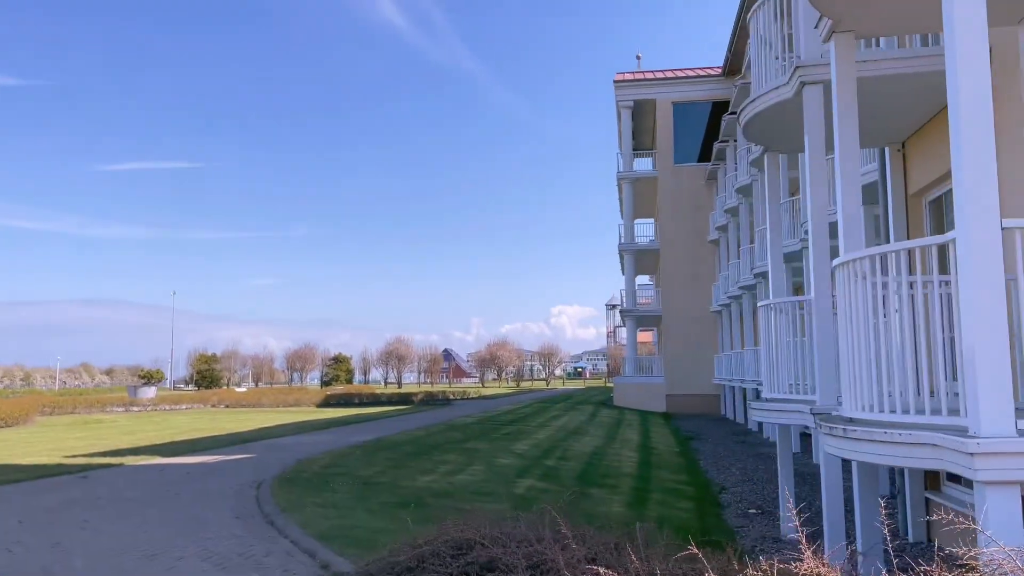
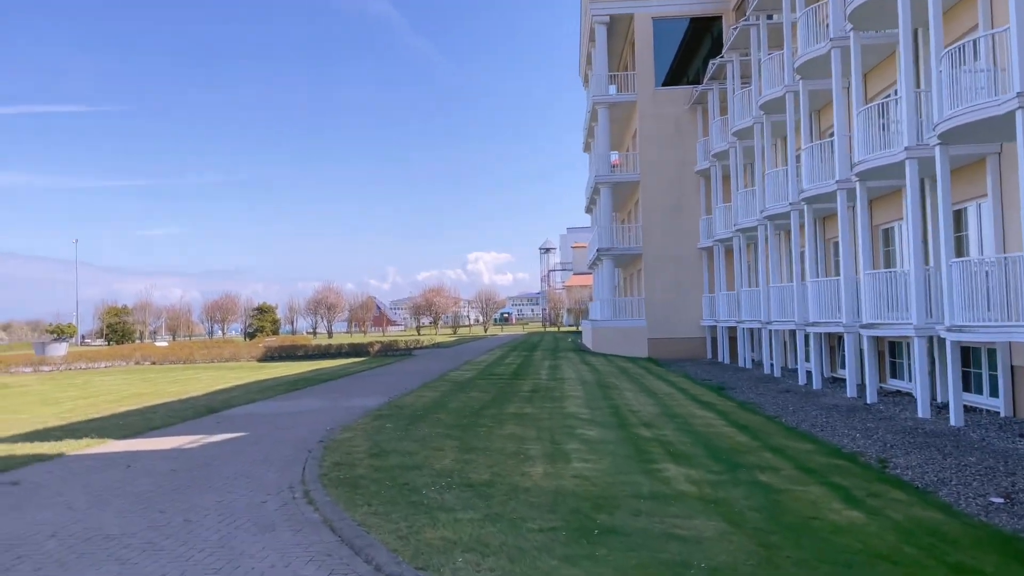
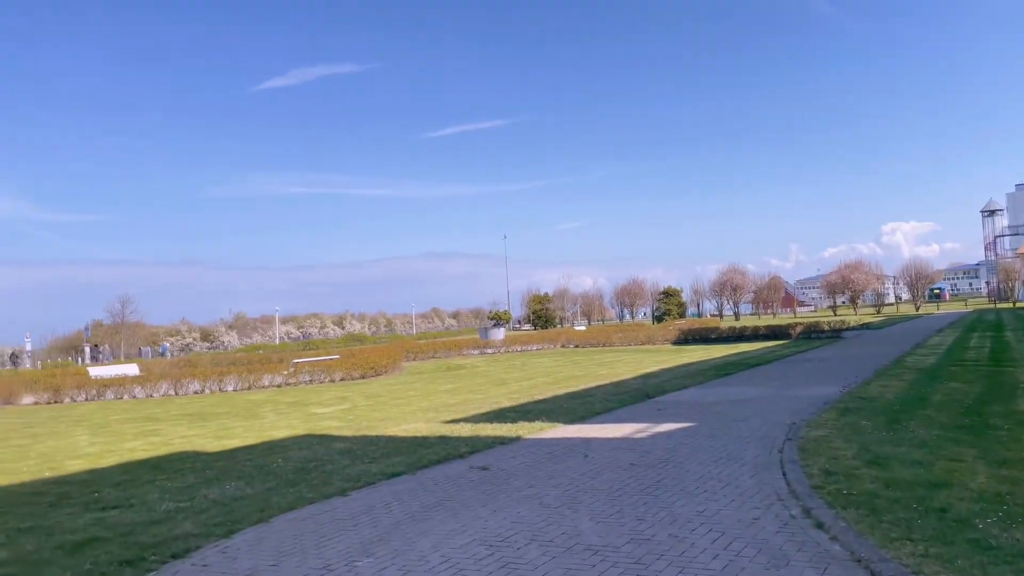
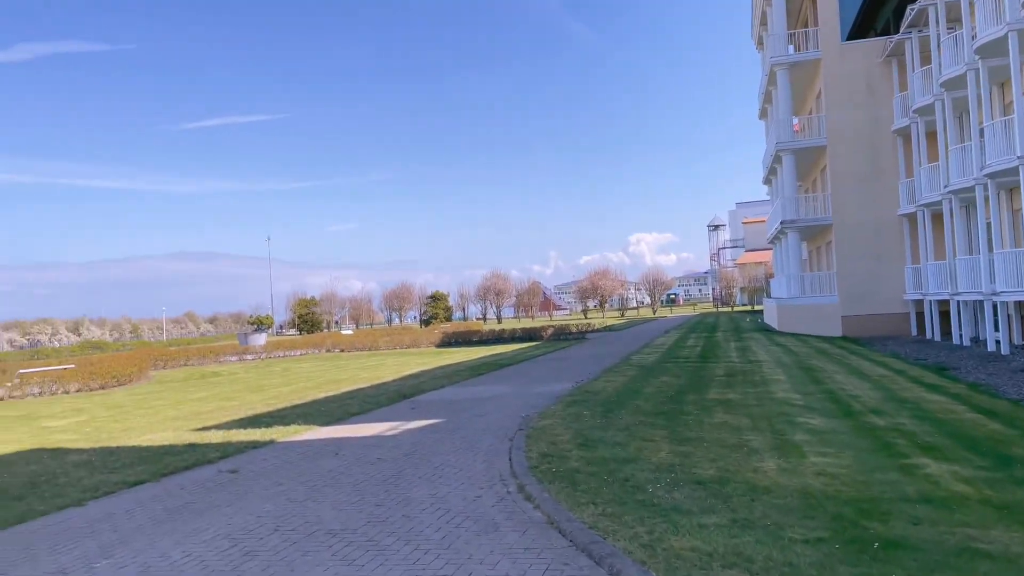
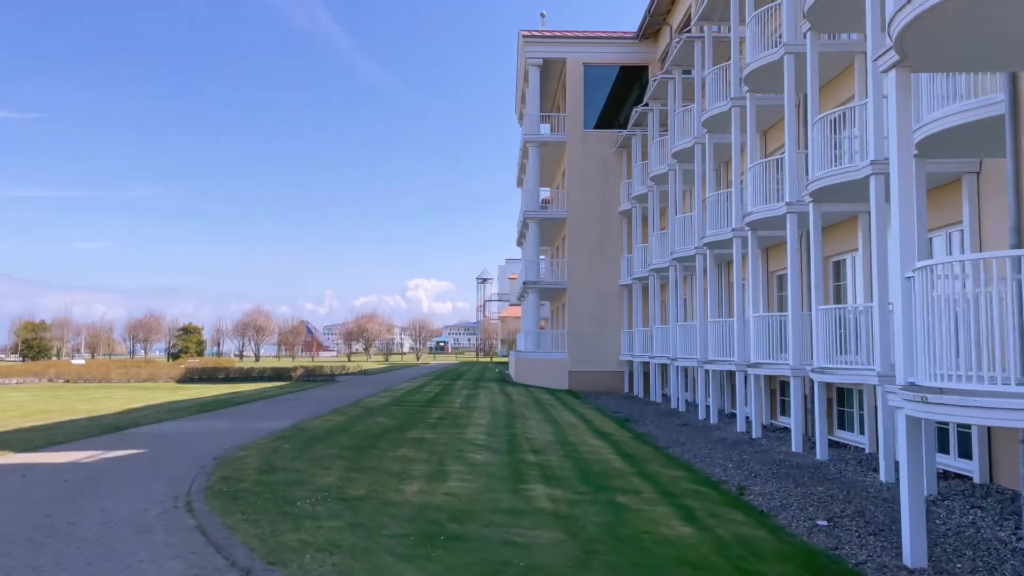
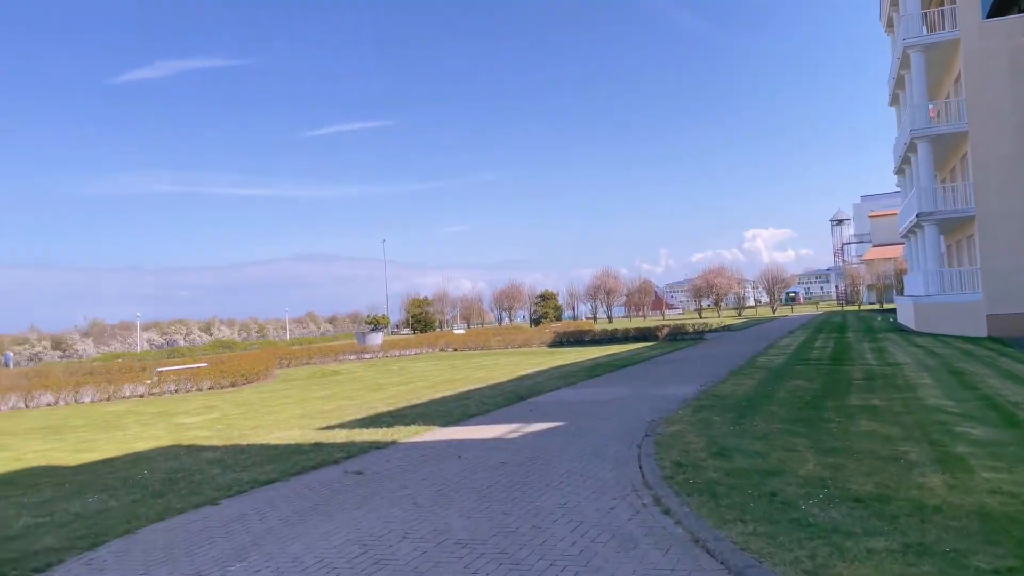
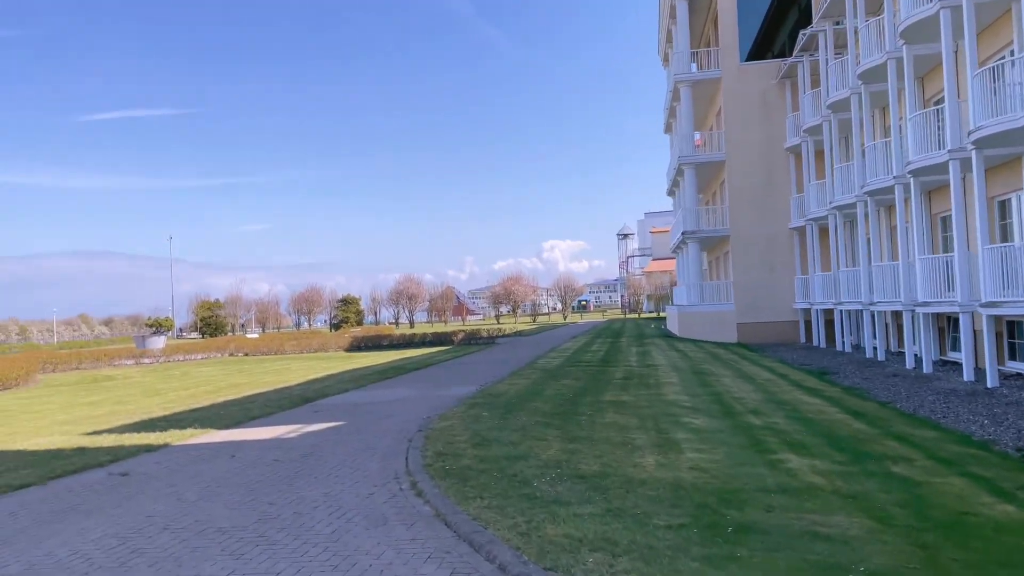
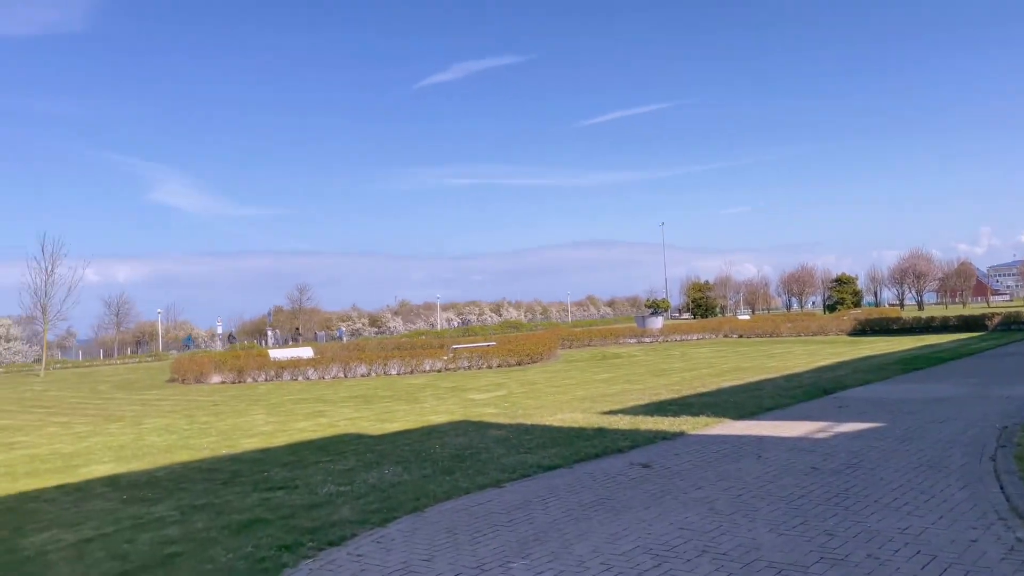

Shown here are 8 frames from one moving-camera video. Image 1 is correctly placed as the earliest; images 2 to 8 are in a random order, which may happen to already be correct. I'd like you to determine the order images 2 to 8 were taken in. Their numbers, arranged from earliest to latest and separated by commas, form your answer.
5, 2, 7, 4, 6, 3, 8
